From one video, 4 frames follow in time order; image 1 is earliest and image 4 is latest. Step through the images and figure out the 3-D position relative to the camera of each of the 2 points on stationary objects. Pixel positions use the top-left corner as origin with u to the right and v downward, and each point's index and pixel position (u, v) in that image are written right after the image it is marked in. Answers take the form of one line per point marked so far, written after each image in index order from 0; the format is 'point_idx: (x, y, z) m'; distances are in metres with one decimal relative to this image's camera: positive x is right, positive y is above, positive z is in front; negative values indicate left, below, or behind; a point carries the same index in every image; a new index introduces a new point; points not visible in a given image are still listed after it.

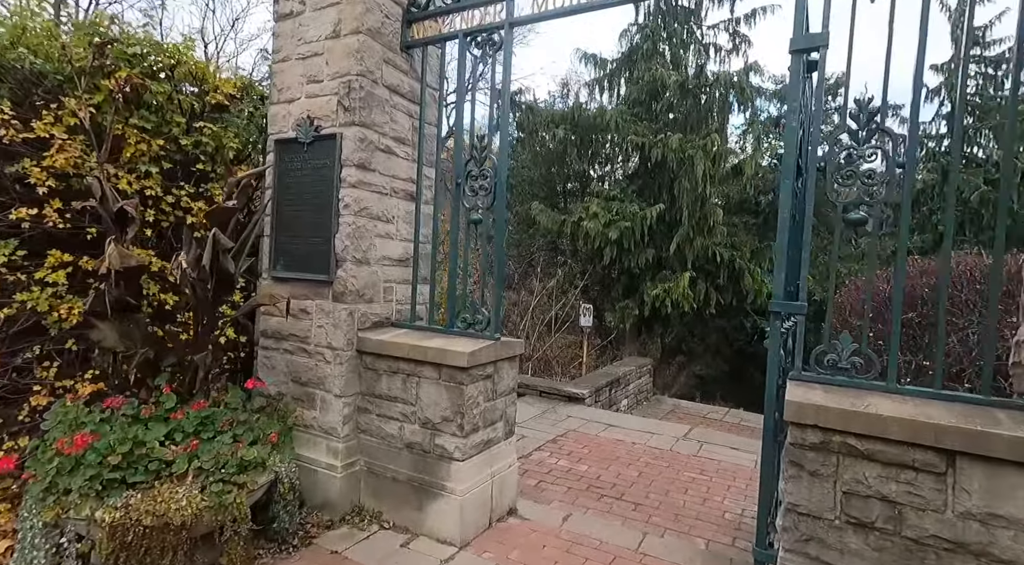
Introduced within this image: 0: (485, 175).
0: (-0.1, +0.5, +3.2) m
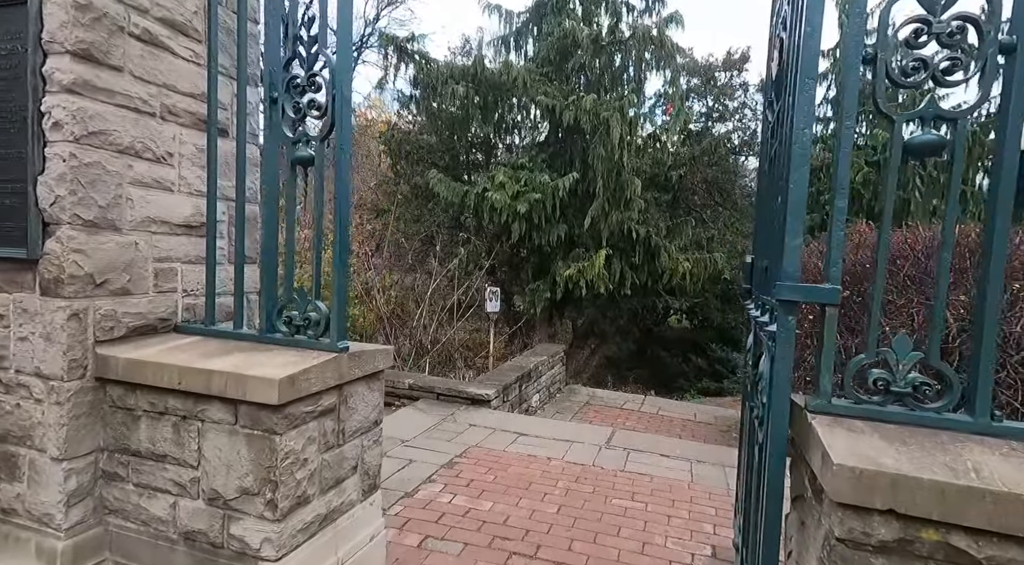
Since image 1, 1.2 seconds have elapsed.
0: (-0.6, +0.6, +2.0) m
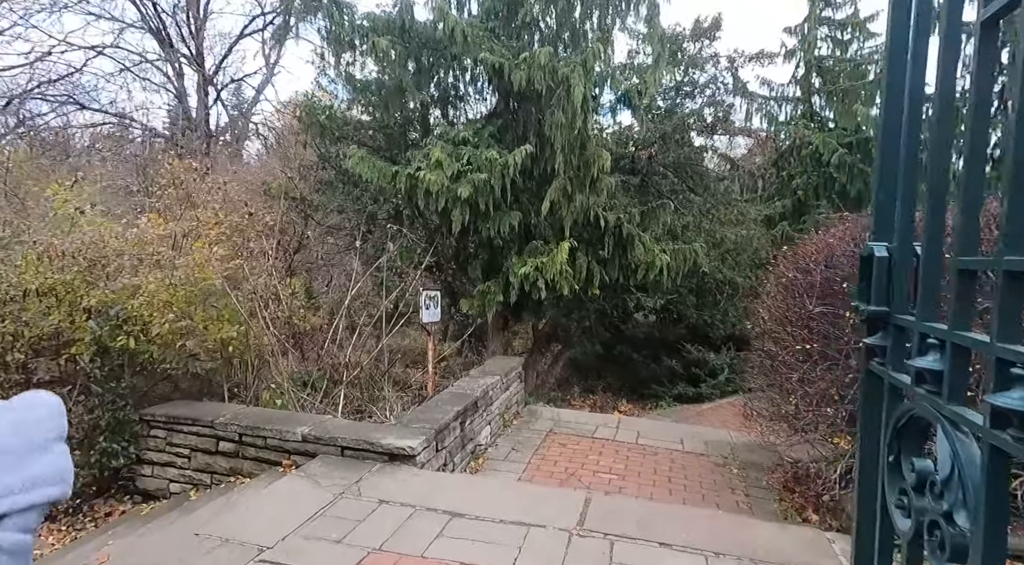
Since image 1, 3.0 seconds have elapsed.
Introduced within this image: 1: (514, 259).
0: (-0.8, +0.5, +0.3) m
1: (0.0, +0.2, +7.5) m
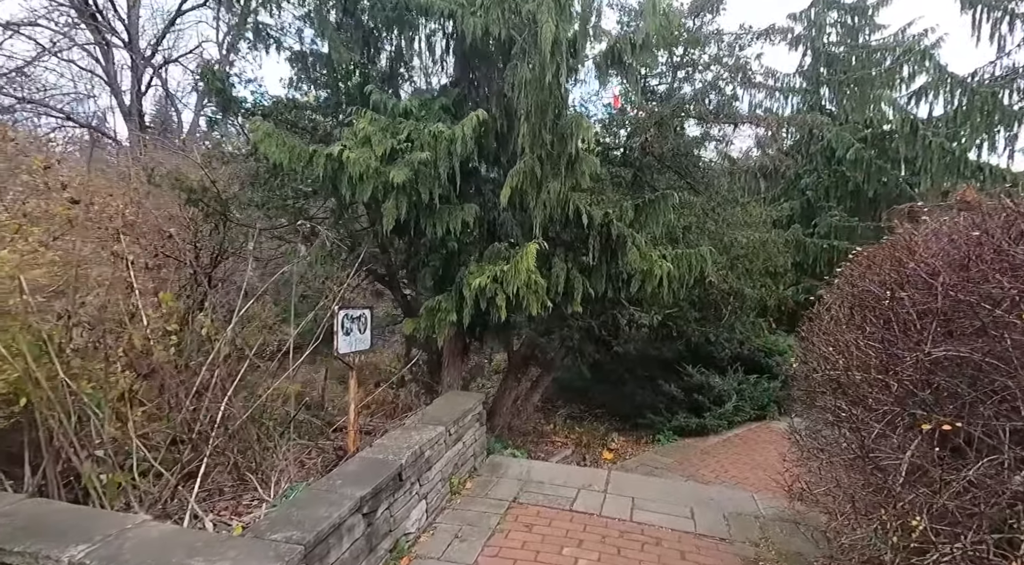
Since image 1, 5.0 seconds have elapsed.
0: (-1.1, +0.5, -1.5) m
1: (-0.3, +0.1, +5.7) m
